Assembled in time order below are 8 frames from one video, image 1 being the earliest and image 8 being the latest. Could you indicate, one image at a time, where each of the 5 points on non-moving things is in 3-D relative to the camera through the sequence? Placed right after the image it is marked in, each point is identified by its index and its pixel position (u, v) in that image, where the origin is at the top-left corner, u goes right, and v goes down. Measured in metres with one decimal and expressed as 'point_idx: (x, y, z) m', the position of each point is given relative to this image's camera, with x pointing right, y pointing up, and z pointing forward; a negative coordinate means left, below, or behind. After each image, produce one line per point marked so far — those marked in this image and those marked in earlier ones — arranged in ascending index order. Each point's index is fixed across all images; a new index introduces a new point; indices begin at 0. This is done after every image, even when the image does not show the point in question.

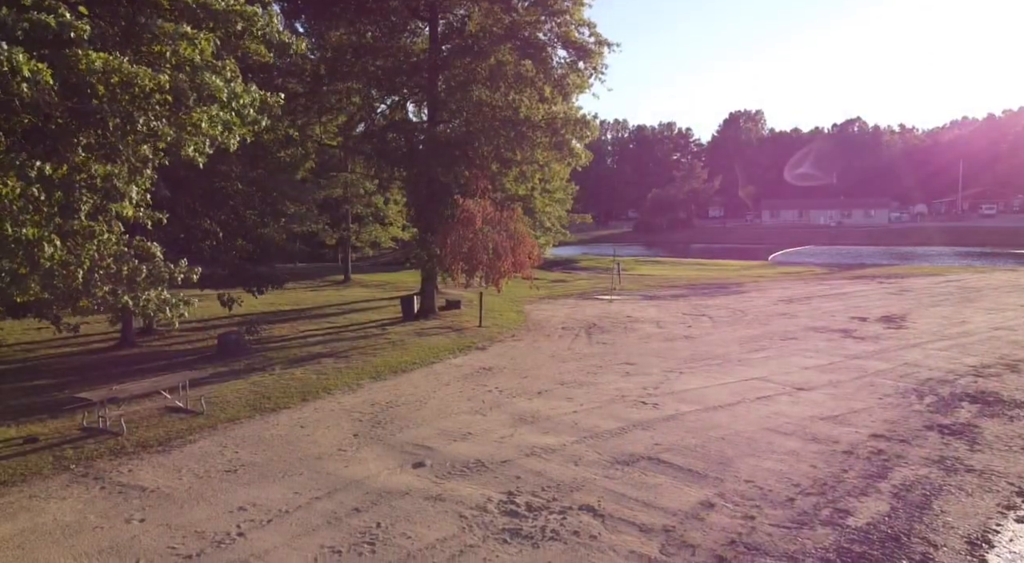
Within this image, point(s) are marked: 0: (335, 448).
0: (-2.8, -2.6, +12.8) m
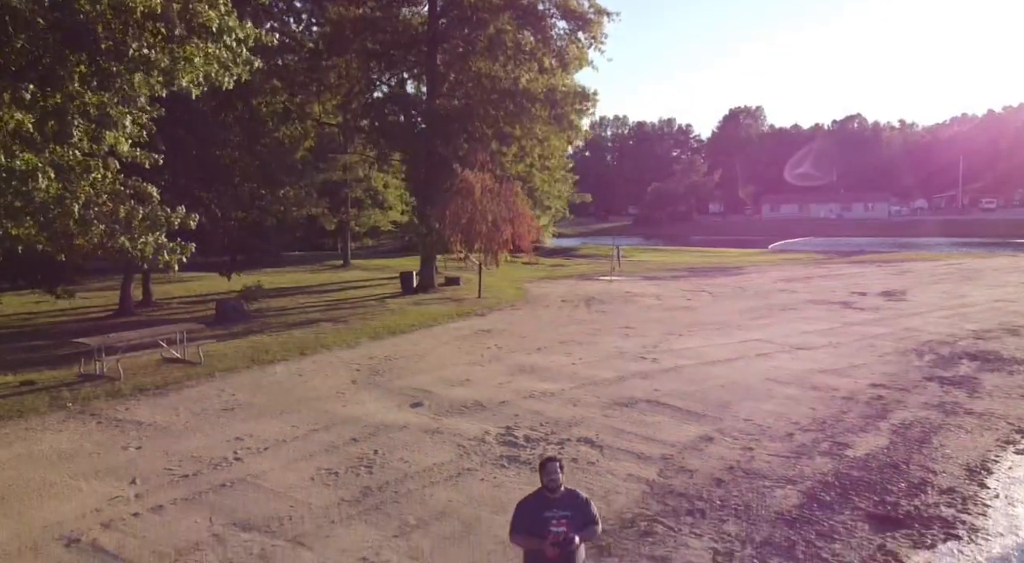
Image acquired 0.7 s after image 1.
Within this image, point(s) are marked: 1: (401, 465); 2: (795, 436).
0: (-2.9, -1.7, +12.7) m
1: (-1.3, -2.2, +9.4) m
2: (+3.9, -2.1, +11.0) m
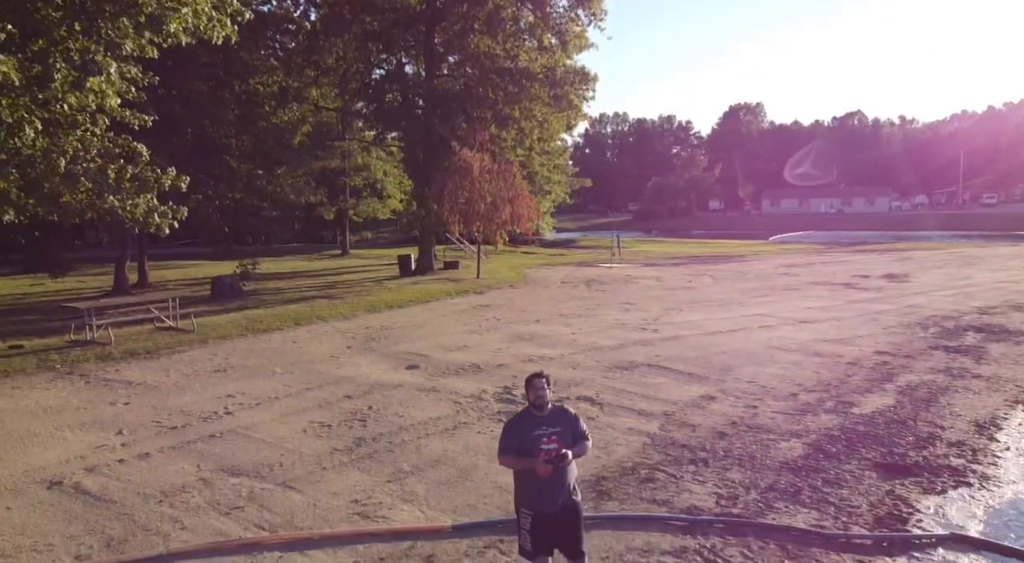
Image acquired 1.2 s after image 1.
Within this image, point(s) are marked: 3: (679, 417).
0: (-2.9, -1.1, +12.5) m
1: (-1.3, -1.6, +9.2) m
2: (+3.9, -1.5, +10.8) m
3: (+2.0, -1.7, +9.7) m
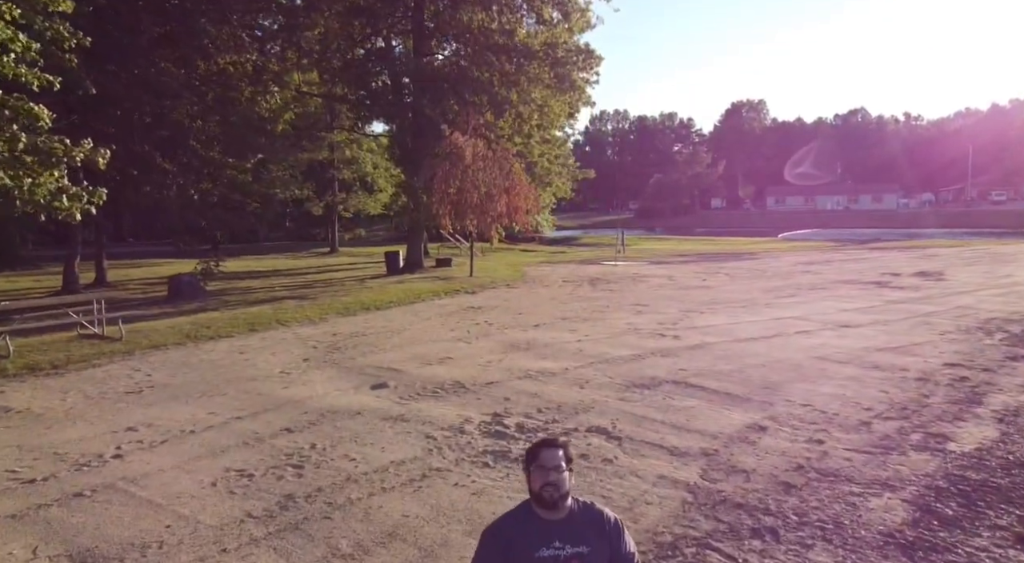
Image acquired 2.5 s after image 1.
0: (-3.0, -1.1, +10.1) m
1: (-1.4, -1.6, +6.8) m
2: (+3.8, -1.5, +8.4) m
3: (+1.9, -1.6, +7.3) m
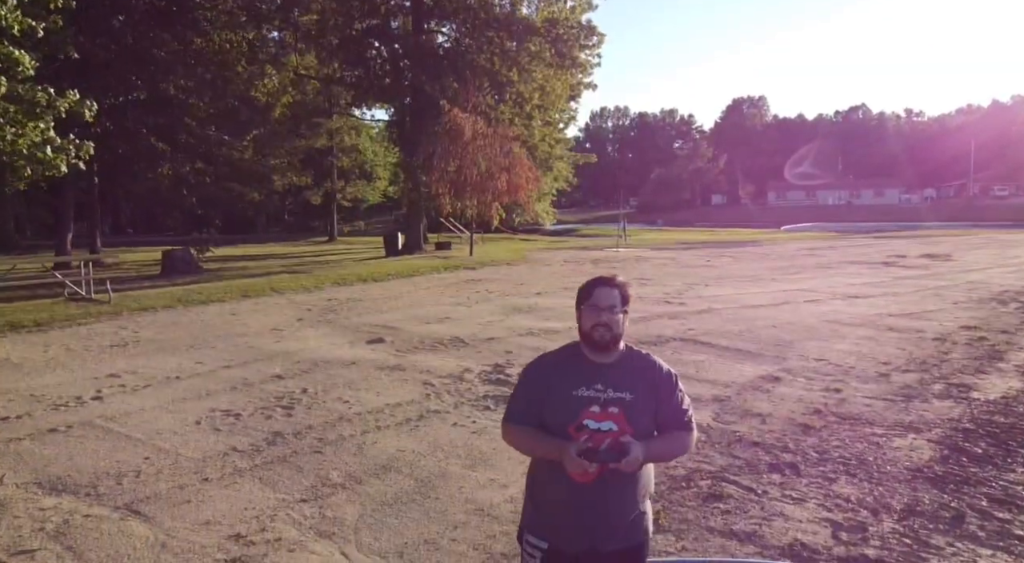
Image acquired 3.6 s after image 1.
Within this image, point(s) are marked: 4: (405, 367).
0: (-3.0, -0.6, +9.7) m
1: (-1.4, -1.0, +6.4) m
2: (+3.8, -1.0, +8.0) m
3: (+2.0, -1.1, +6.9) m
4: (-1.0, -0.8, +7.8) m
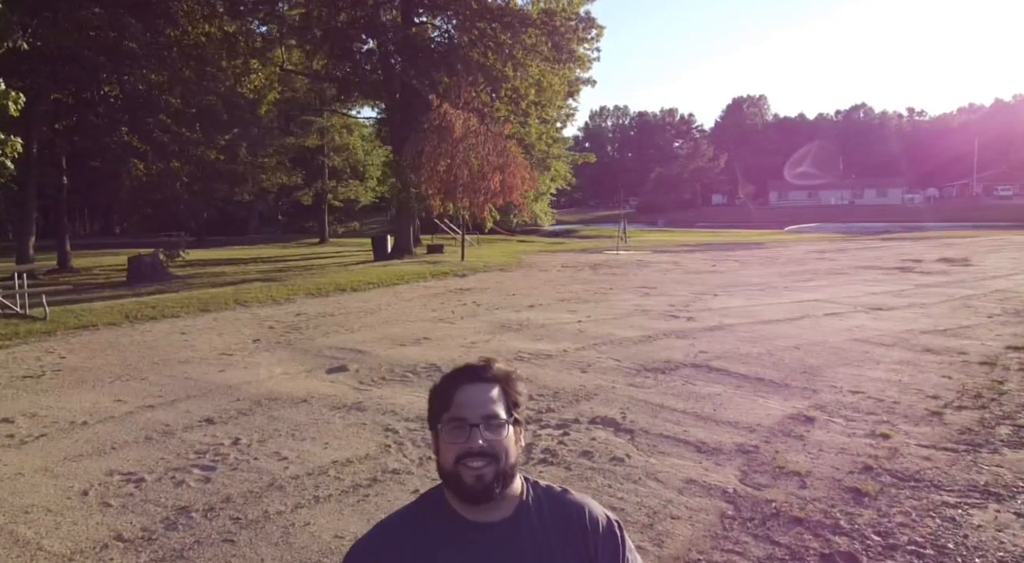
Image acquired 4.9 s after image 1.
0: (-3.1, -0.7, +8.4) m
1: (-1.6, -1.2, +5.1) m
2: (+3.7, -1.1, +6.7) m
3: (+1.8, -1.2, +5.6) m
4: (-1.2, -1.0, +6.5) m
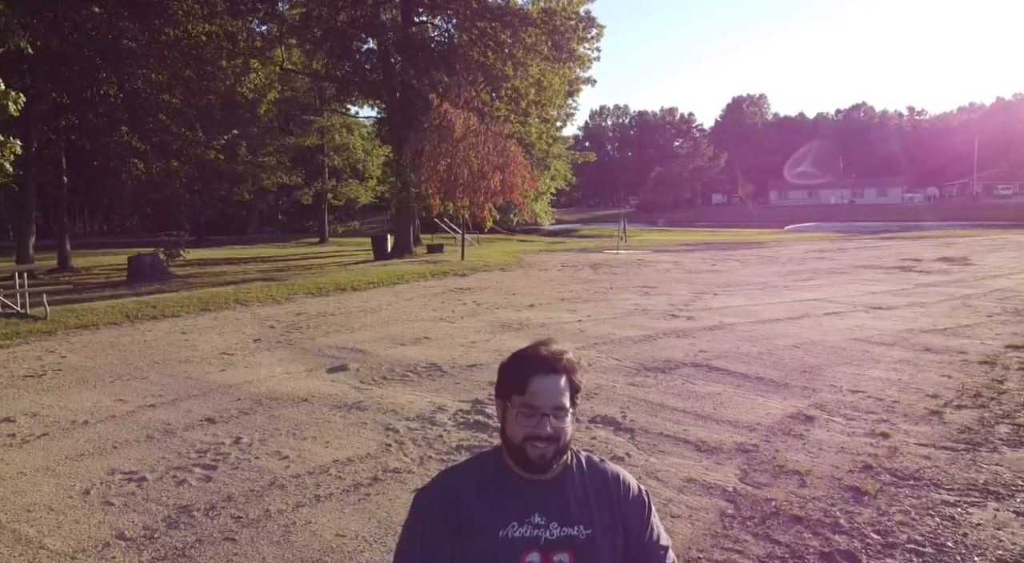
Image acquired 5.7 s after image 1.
0: (-3.1, -0.7, +8.4) m
1: (-1.5, -1.2, +5.2) m
2: (+3.7, -1.1, +6.7) m
3: (+1.8, -1.2, +5.7) m
4: (-1.2, -1.0, +6.5) m
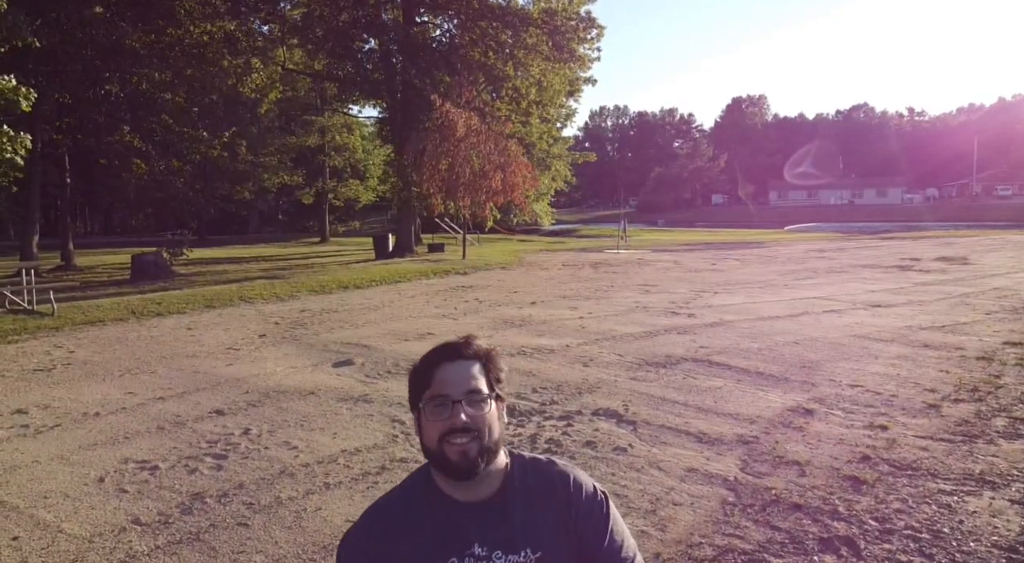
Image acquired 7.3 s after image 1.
0: (-3.1, -0.7, +8.5) m
1: (-1.5, -1.1, +5.3) m
2: (+3.7, -1.1, +6.8) m
3: (+1.9, -1.2, +5.8) m
4: (-1.1, -1.0, +6.6) m
